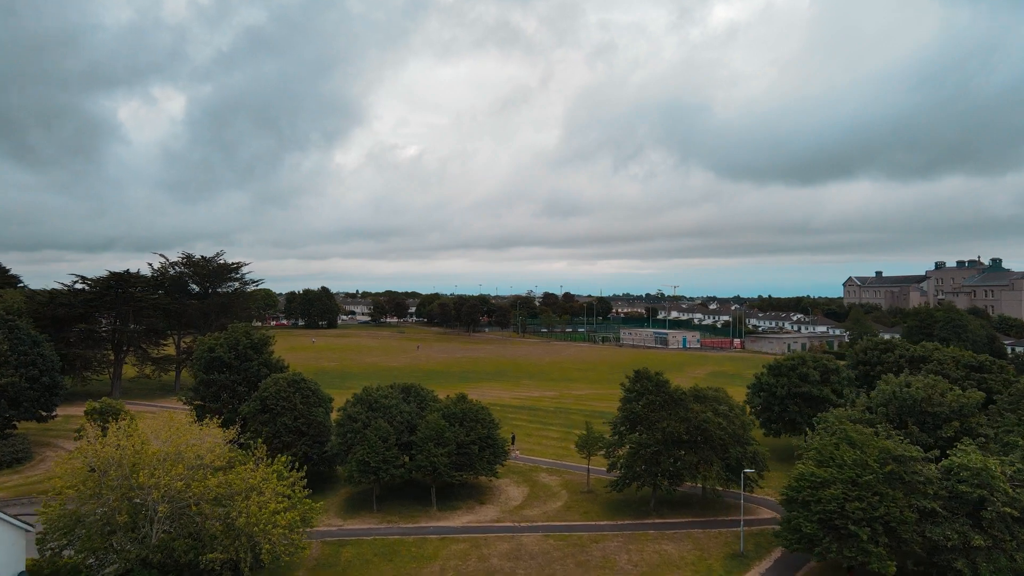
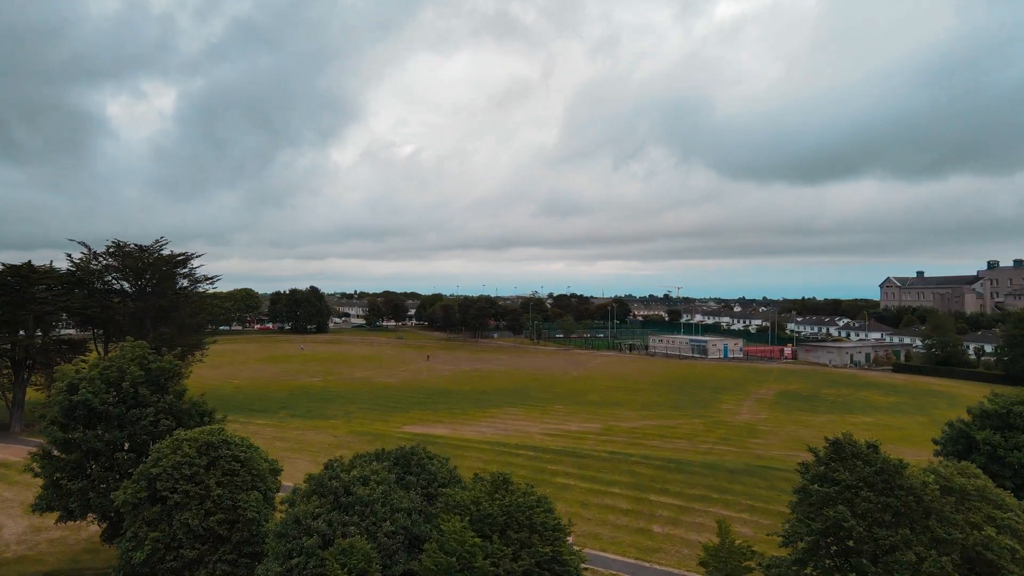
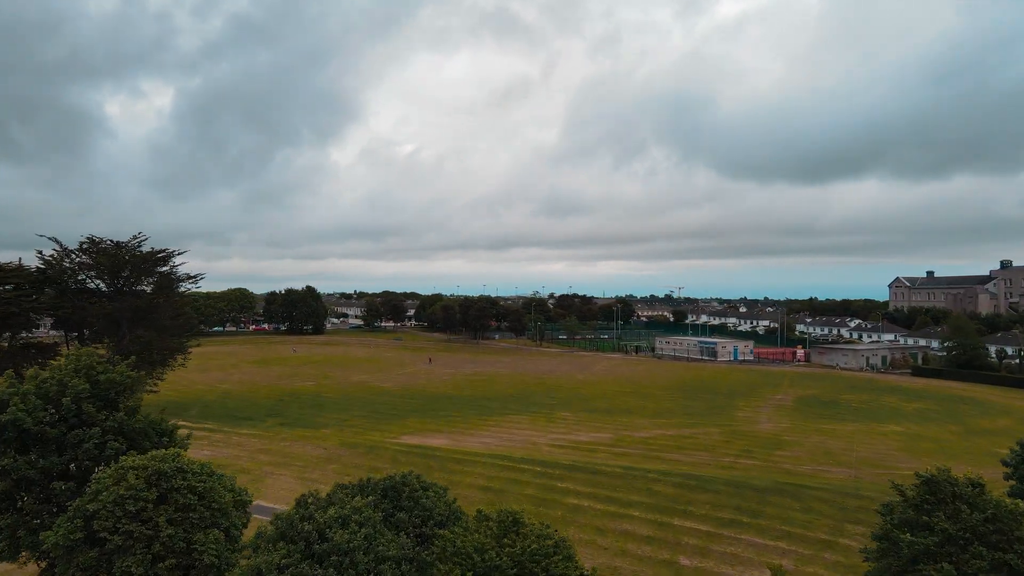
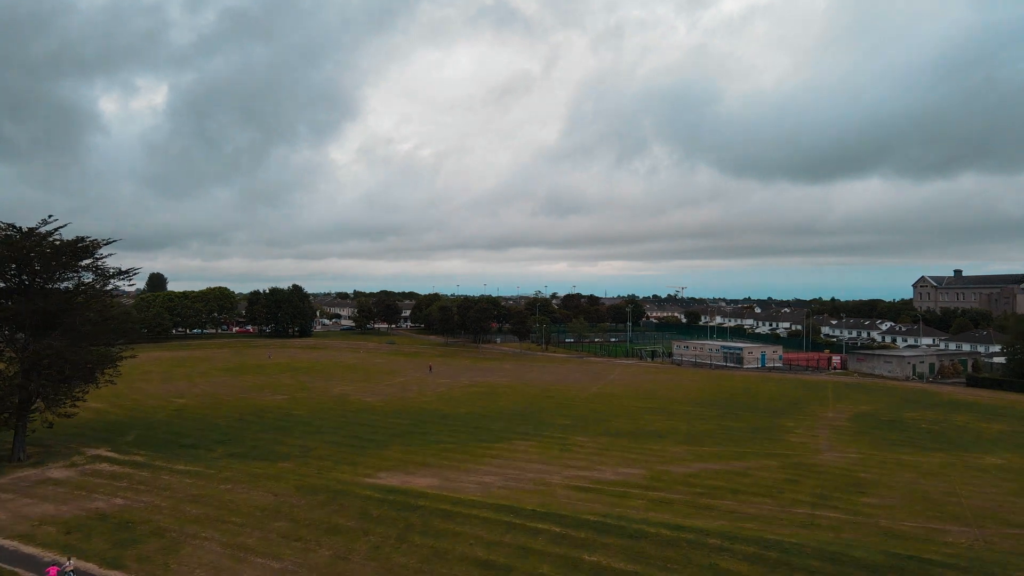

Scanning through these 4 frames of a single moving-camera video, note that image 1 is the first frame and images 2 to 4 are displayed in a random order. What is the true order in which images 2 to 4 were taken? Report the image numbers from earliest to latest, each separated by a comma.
2, 3, 4
